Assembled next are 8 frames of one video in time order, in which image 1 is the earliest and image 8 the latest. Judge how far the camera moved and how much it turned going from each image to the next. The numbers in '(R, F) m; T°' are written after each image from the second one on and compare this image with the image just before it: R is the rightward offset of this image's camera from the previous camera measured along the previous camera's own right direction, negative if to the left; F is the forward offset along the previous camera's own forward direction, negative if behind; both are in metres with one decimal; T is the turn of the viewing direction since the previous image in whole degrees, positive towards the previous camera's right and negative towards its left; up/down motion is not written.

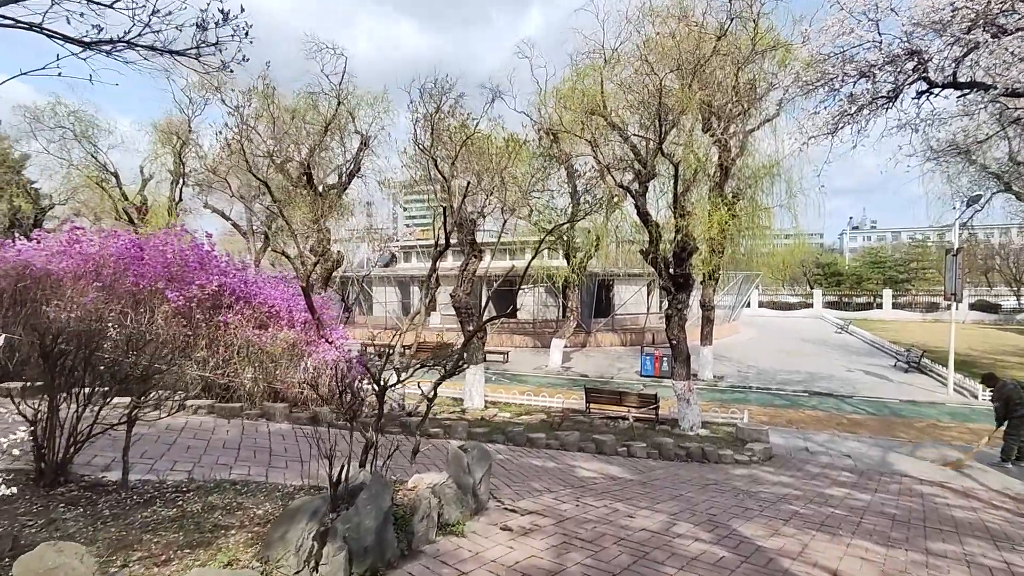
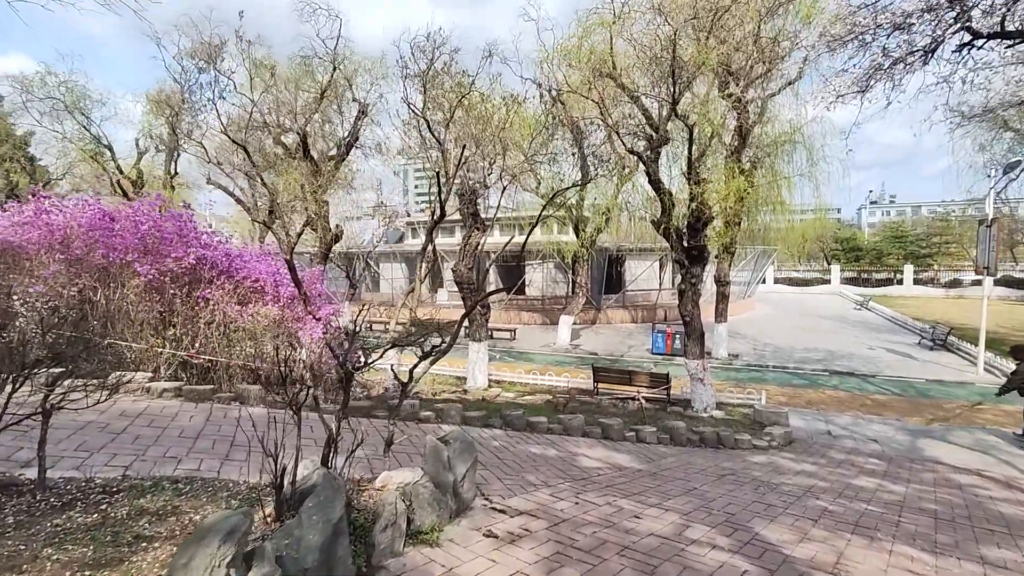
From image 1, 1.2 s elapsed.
(+0.1, +0.5) m; -1°
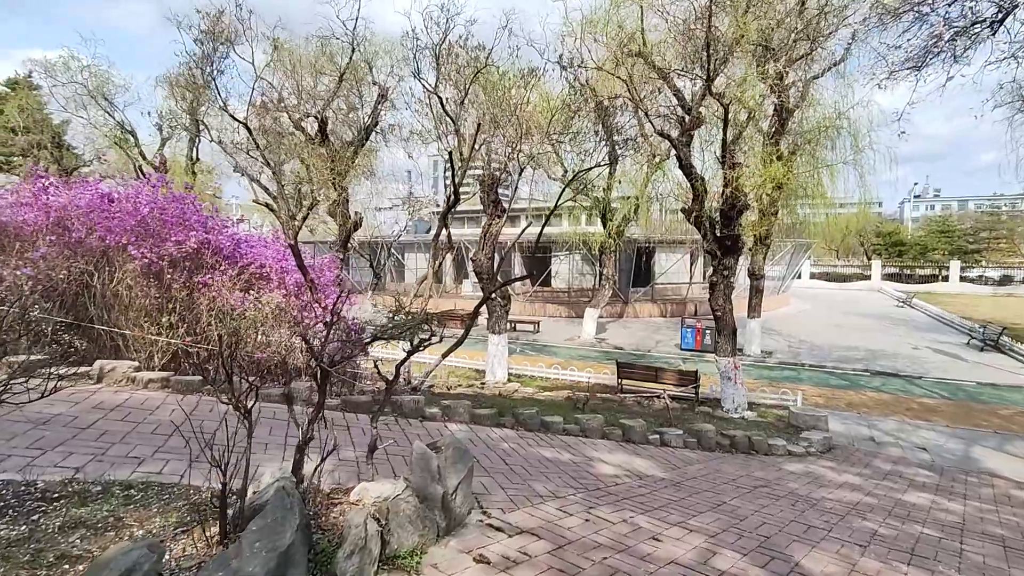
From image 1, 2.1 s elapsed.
(+0.1, +0.4) m; -3°
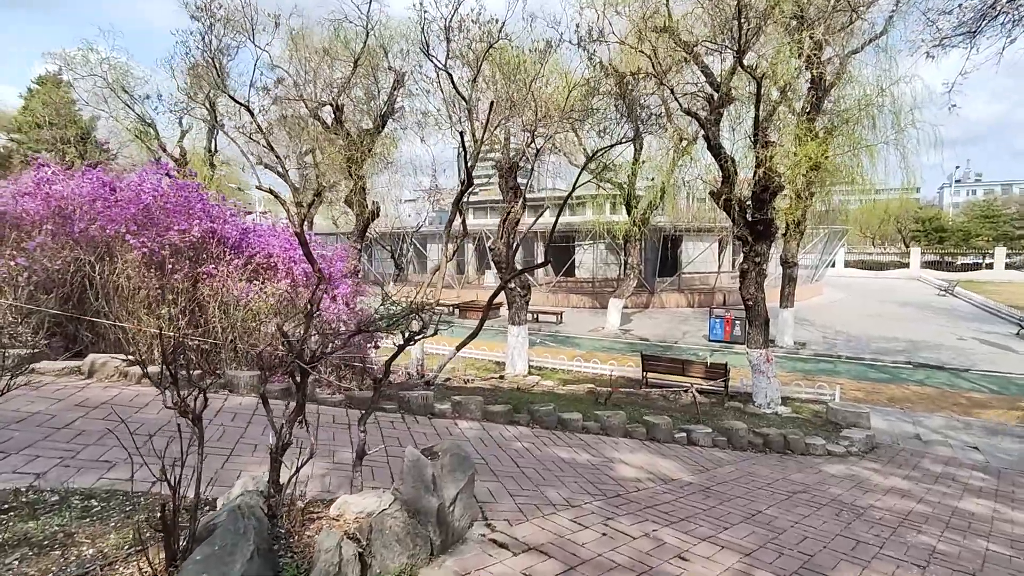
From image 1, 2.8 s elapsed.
(+0.1, +0.4) m; -2°
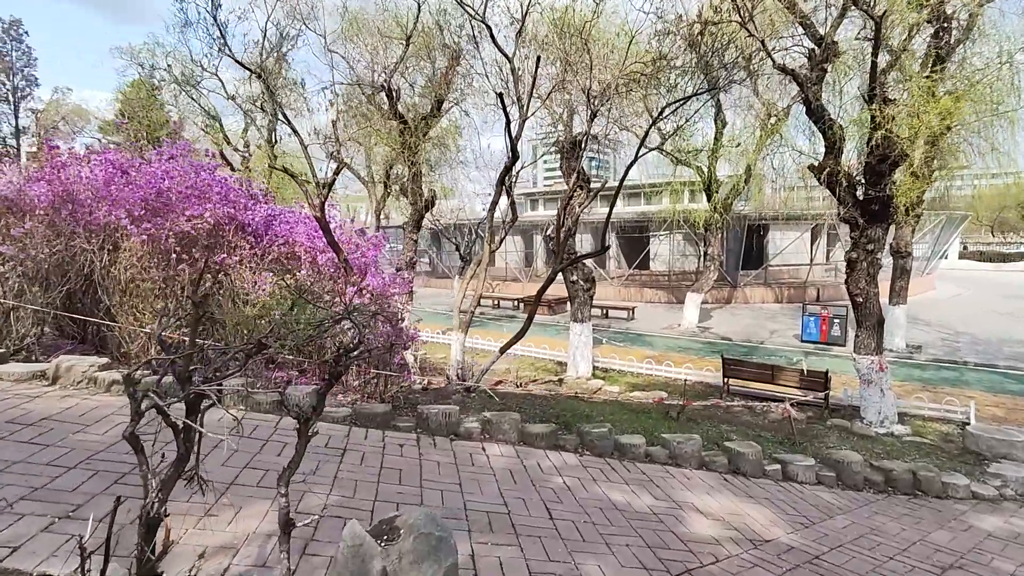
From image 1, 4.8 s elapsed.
(+0.2, +1.0) m; -7°
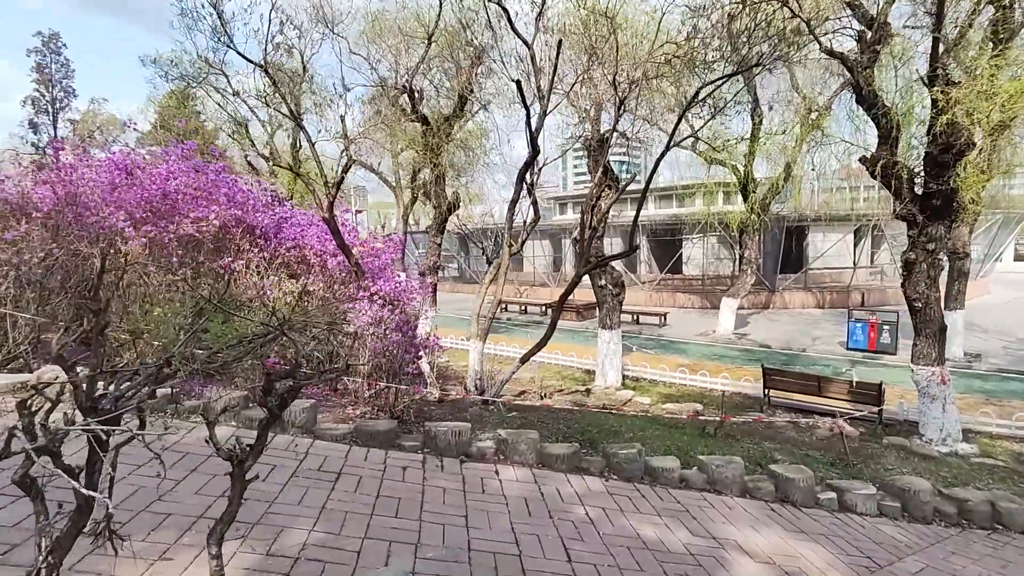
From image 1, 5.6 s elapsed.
(+0.1, +0.4) m; -3°
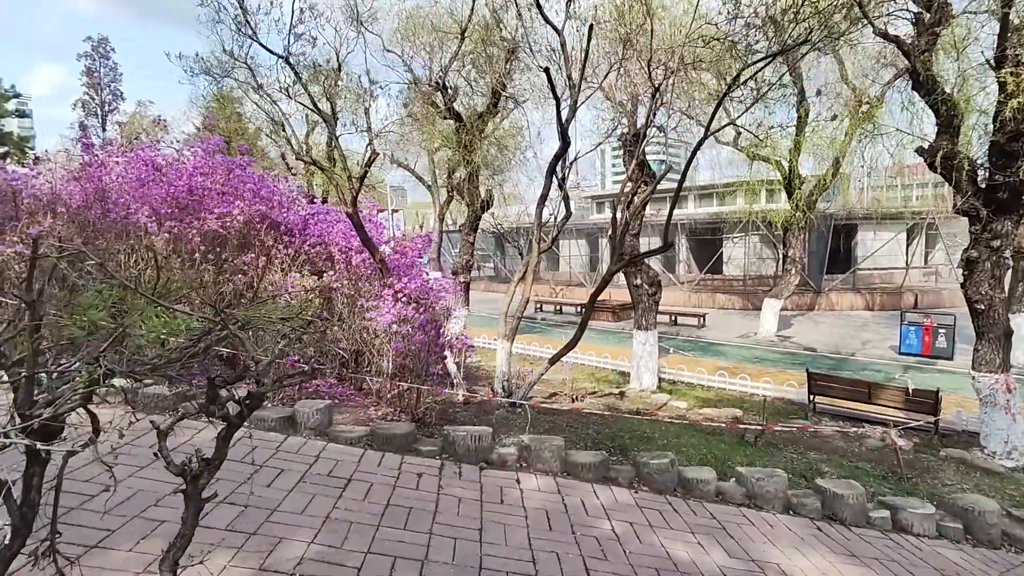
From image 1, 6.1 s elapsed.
(+0.1, +0.2) m; -4°
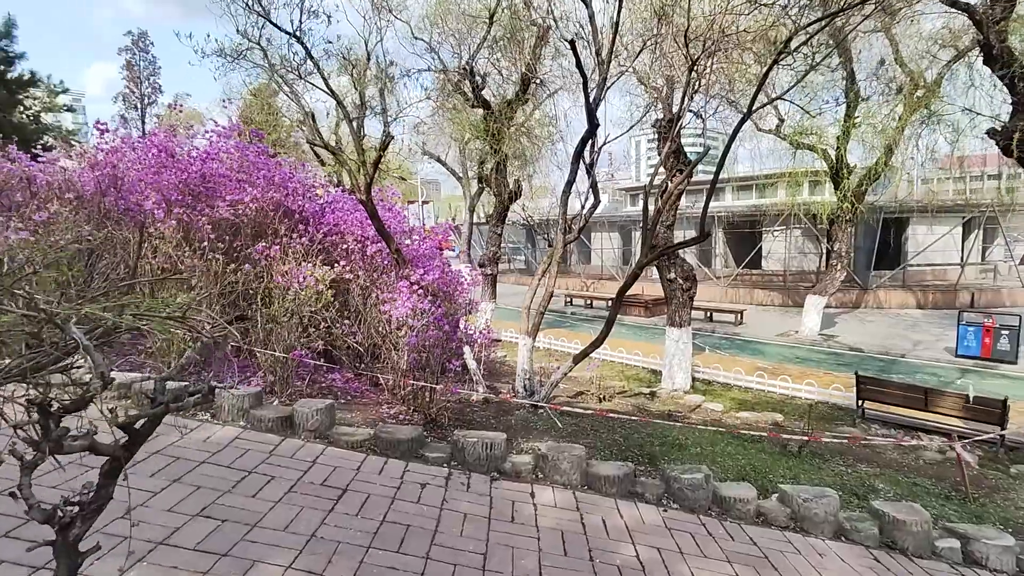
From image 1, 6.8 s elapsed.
(+0.1, +0.3) m; -3°
